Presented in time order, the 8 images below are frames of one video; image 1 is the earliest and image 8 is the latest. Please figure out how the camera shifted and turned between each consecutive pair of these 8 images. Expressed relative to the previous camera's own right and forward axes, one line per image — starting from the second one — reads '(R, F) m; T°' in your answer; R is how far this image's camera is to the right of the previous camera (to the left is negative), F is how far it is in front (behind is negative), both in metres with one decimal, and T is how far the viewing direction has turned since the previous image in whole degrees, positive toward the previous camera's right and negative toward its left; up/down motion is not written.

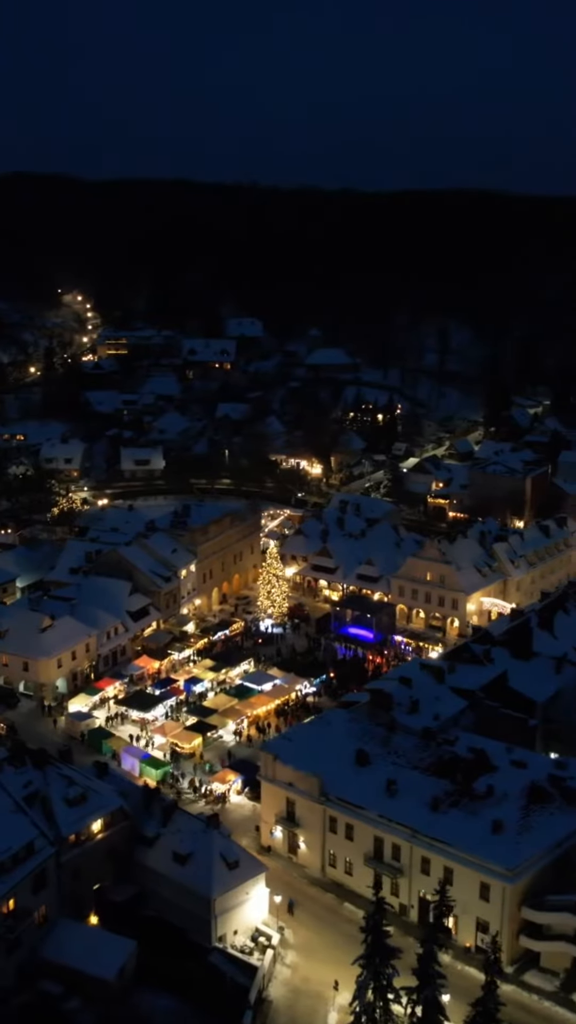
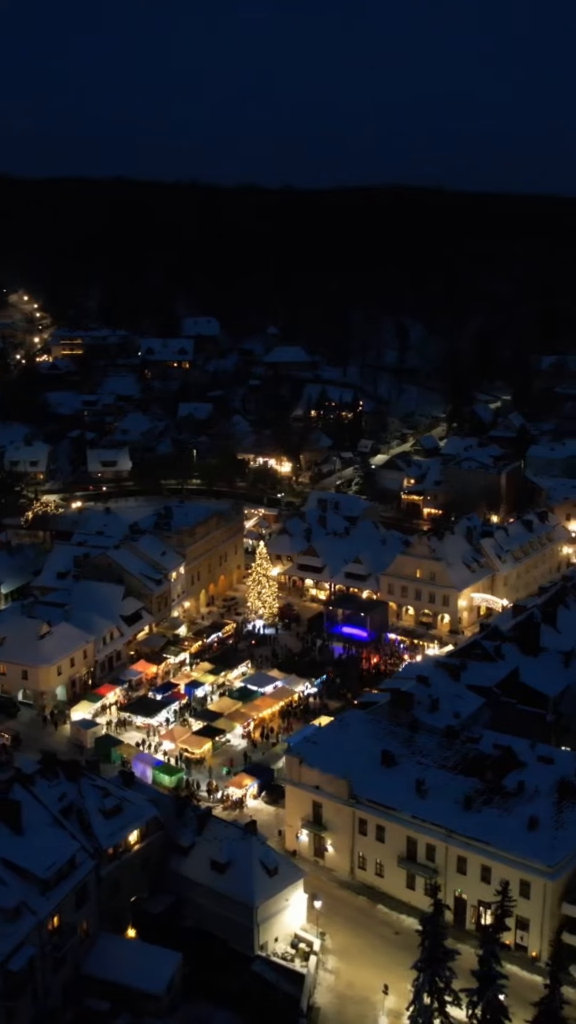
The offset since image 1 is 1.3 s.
(-1.6, +0.3) m; +3°
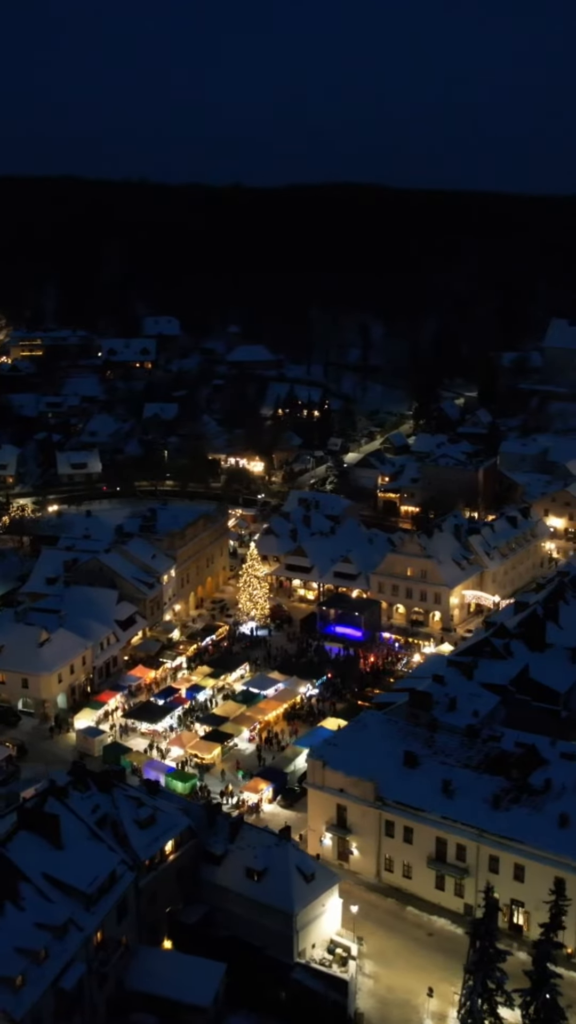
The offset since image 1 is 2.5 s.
(-1.4, +0.2) m; +3°
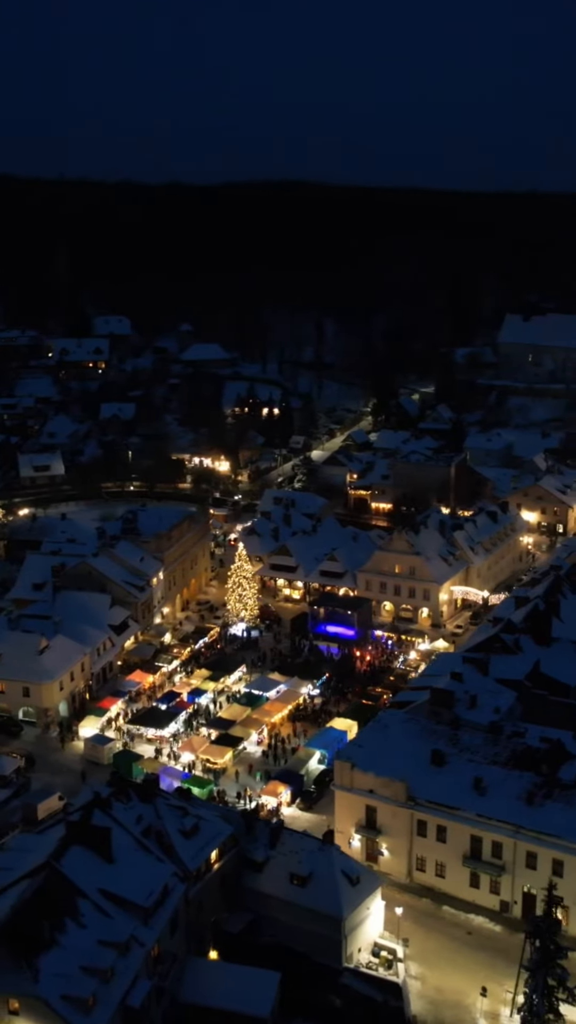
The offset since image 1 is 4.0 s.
(-1.7, +0.3) m; +3°
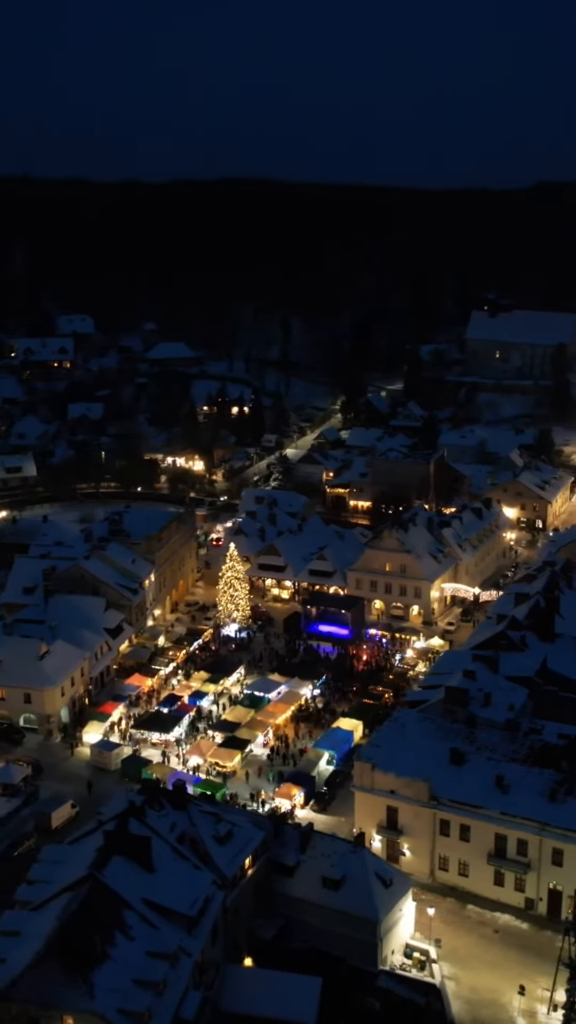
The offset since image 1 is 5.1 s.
(-1.2, +0.2) m; +3°
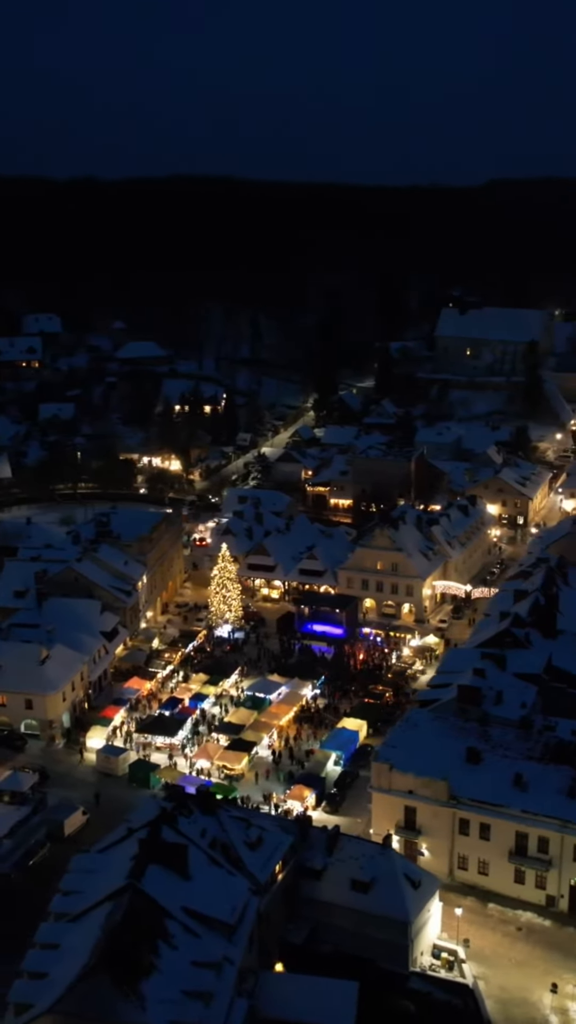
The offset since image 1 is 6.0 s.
(-1.1, +0.2) m; +2°
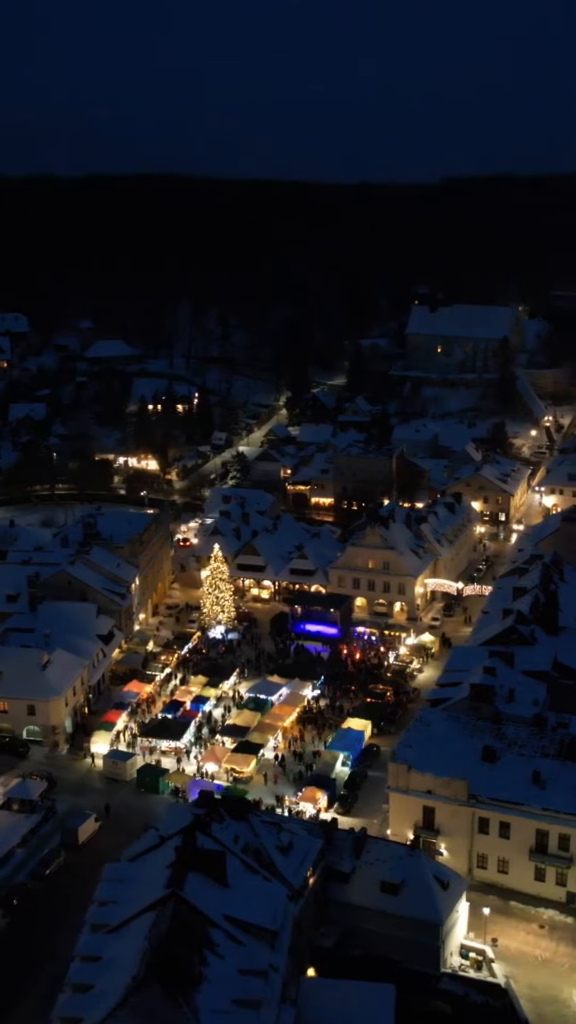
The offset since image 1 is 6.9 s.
(-1.1, +0.2) m; +2°
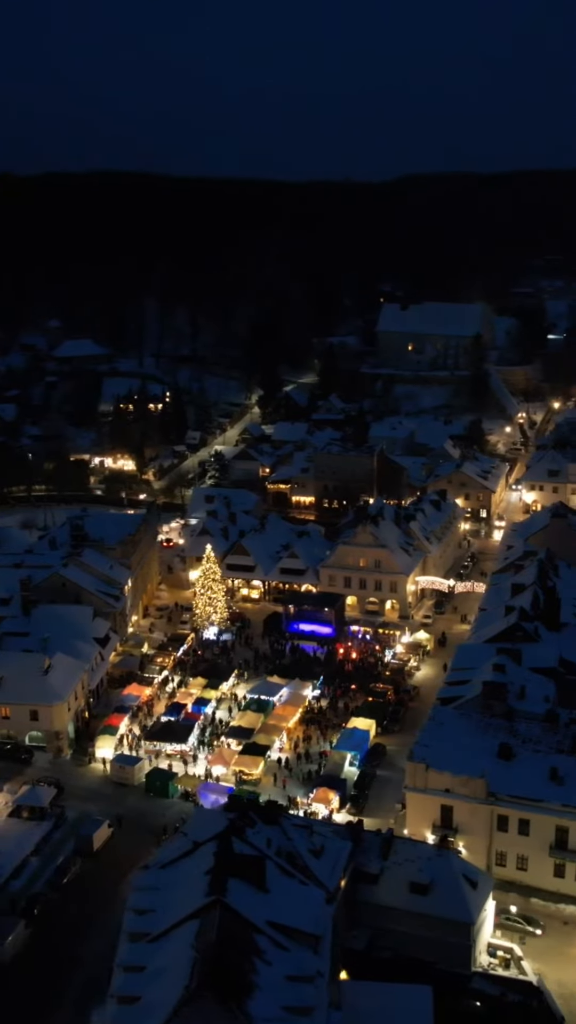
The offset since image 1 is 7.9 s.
(-1.1, +0.2) m; +2°
